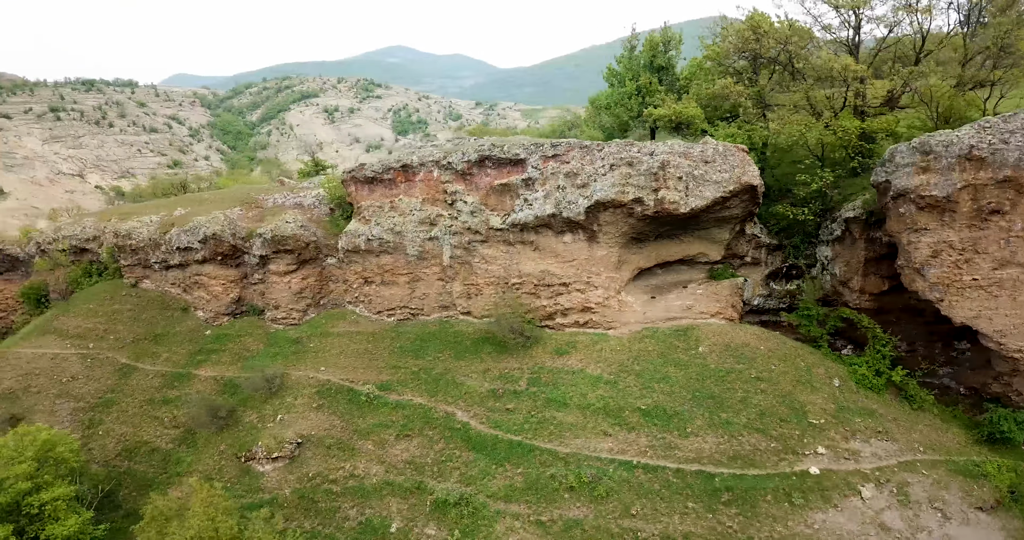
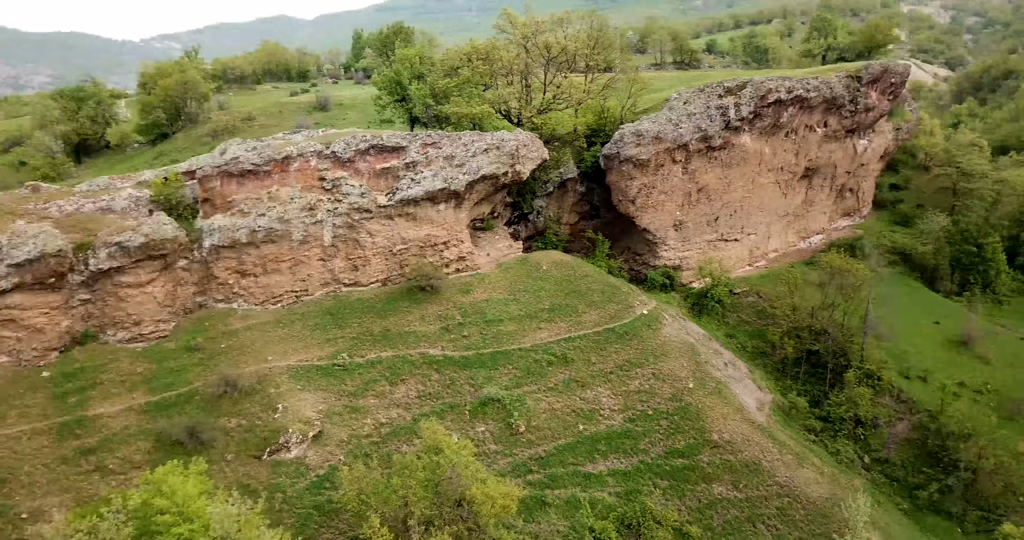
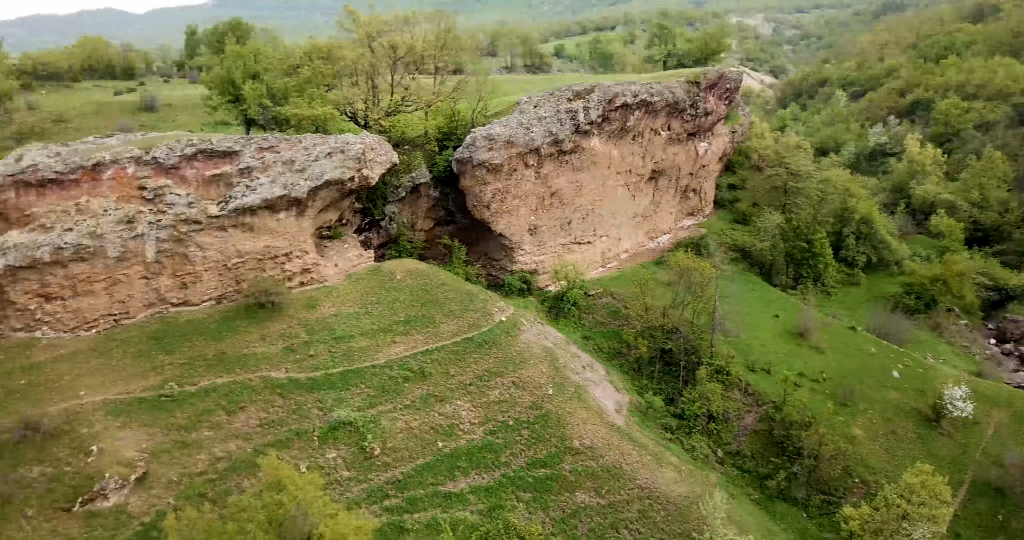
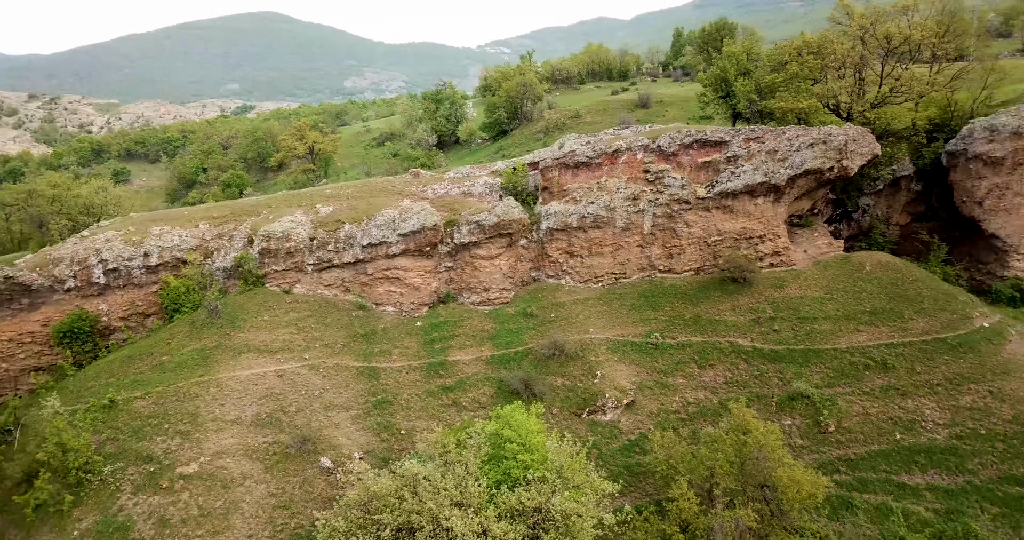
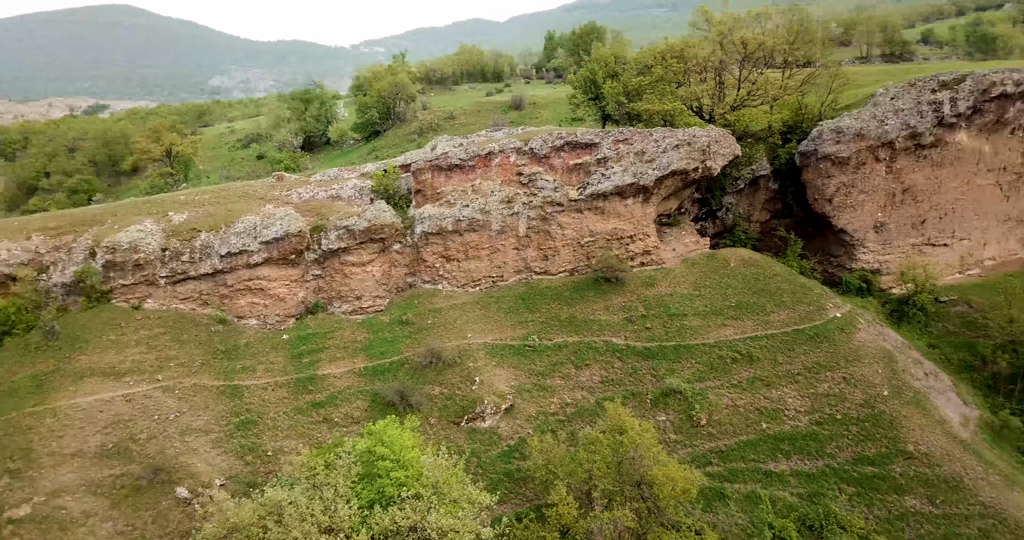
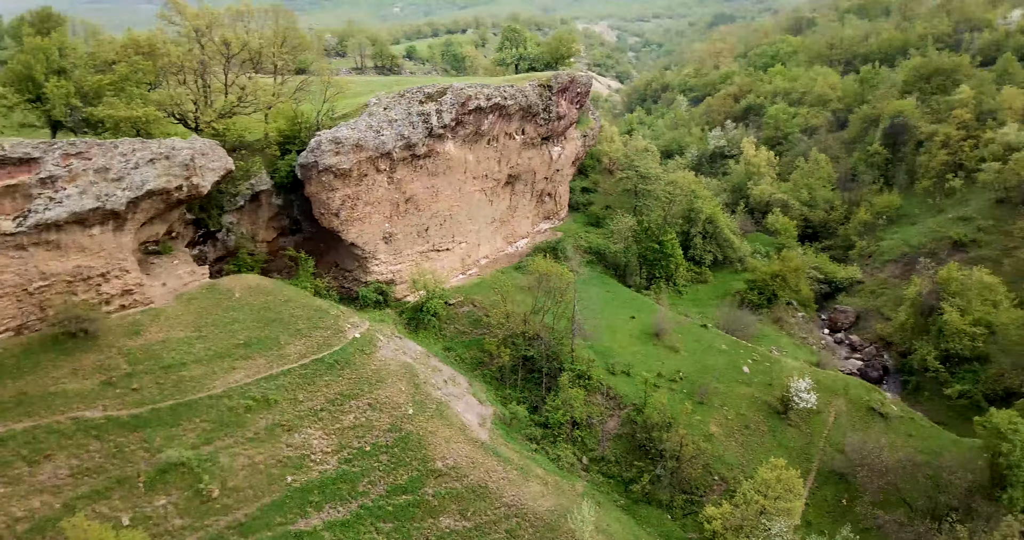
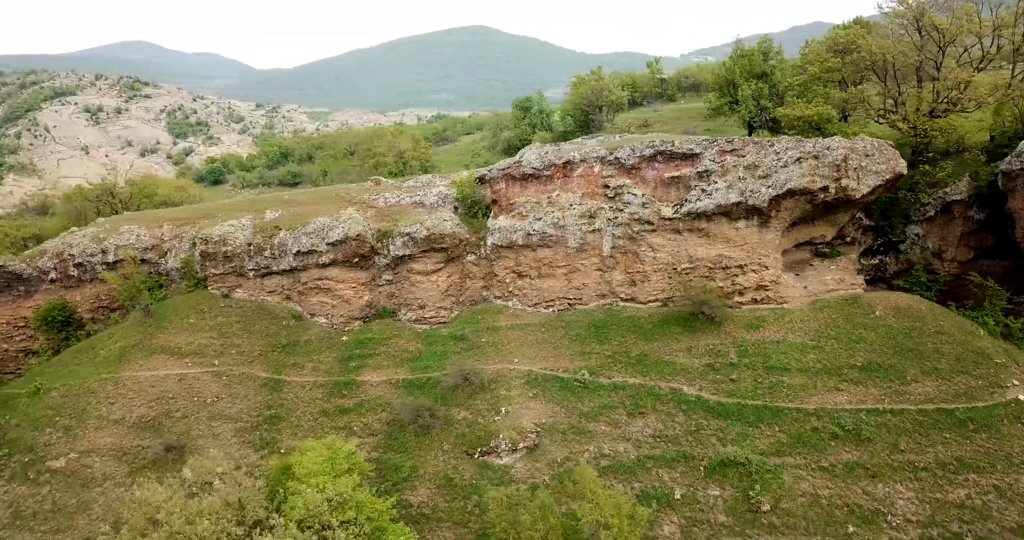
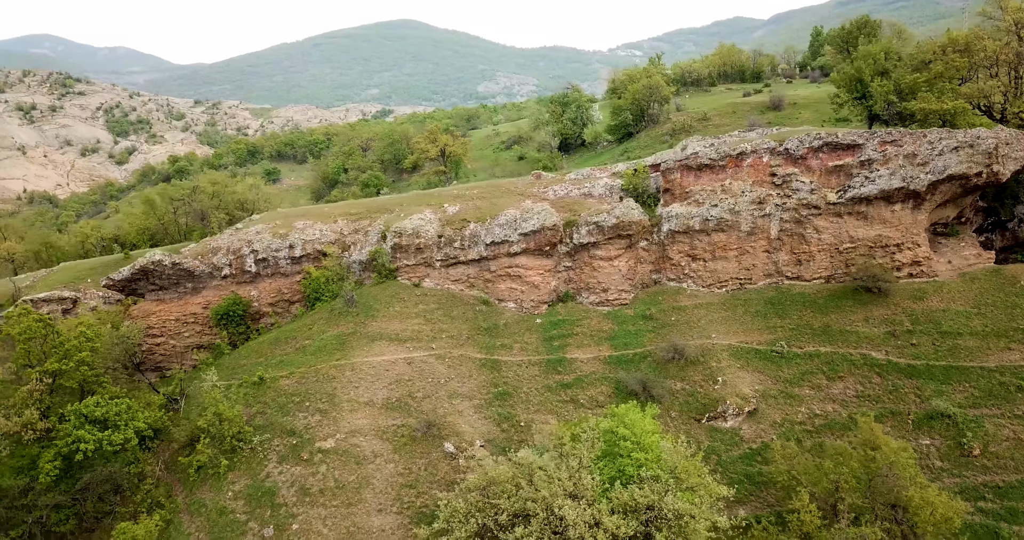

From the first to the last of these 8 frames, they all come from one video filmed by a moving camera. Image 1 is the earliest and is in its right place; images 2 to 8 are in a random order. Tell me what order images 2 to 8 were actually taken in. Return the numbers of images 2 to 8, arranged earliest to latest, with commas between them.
7, 8, 4, 5, 2, 3, 6
